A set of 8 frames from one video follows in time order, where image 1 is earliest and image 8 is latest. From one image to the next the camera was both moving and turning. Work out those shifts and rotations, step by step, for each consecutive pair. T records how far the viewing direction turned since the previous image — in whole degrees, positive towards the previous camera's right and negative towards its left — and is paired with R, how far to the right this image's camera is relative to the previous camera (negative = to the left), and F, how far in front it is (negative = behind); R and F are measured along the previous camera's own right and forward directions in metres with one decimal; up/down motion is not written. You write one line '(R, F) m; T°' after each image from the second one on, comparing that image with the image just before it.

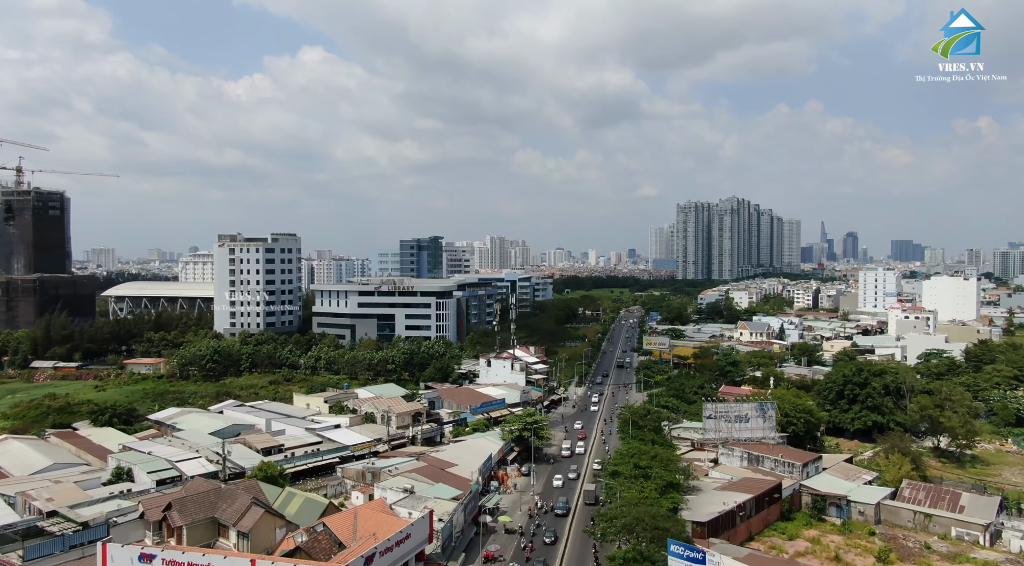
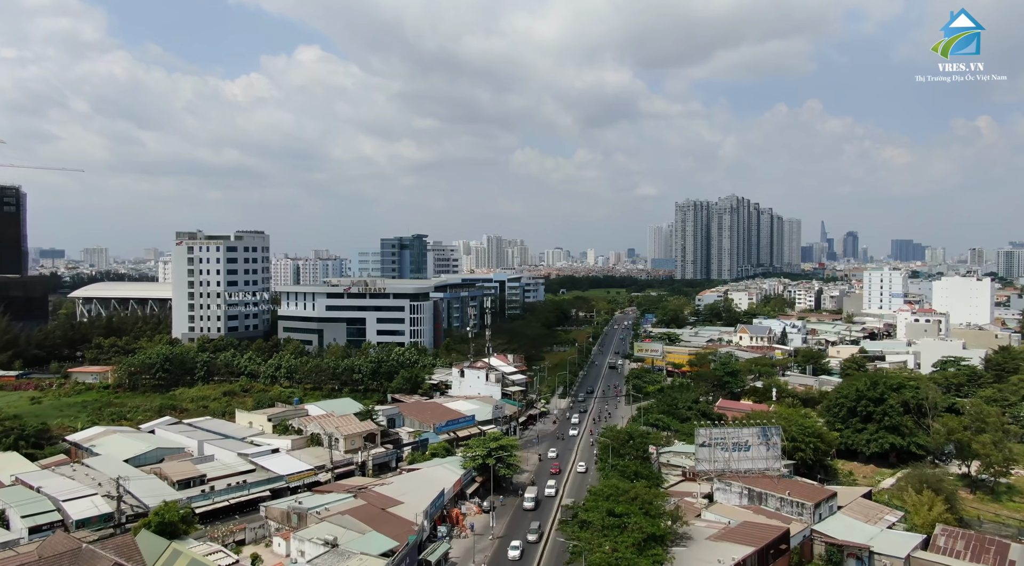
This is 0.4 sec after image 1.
(+1.8, +5.2) m; 0°
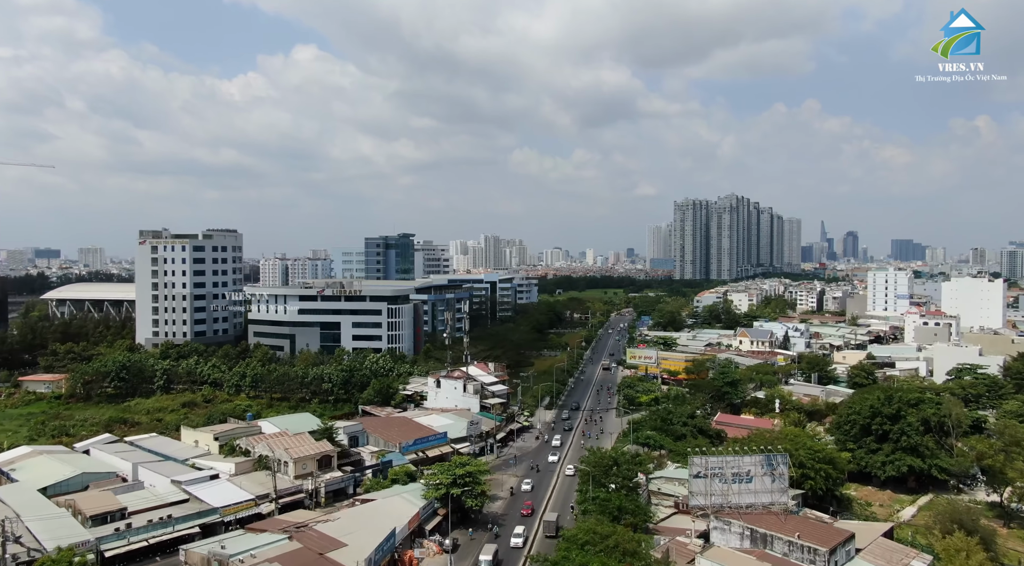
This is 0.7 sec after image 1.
(+1.3, +4.0) m; 0°
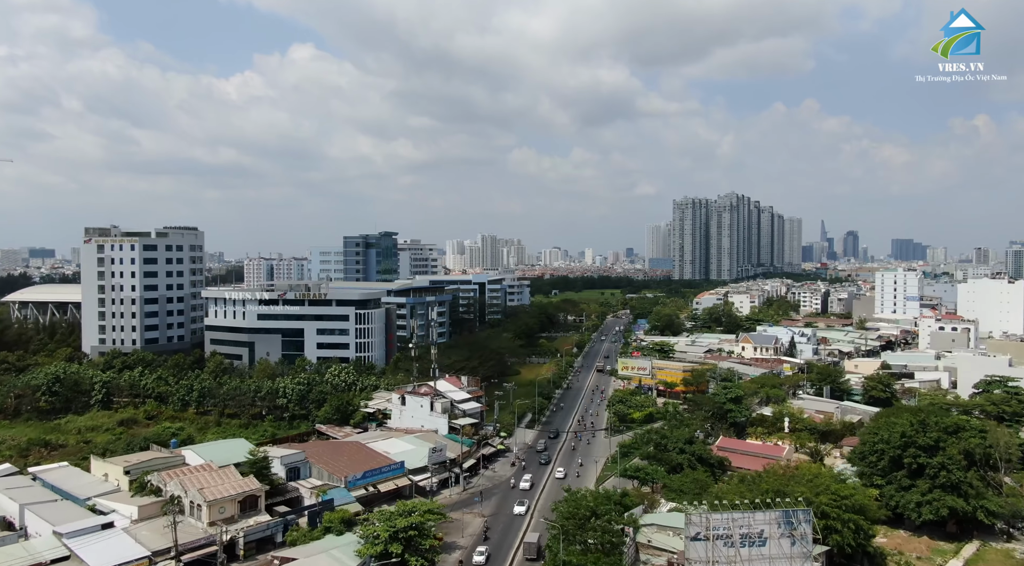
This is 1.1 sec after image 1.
(+1.5, +5.4) m; 0°
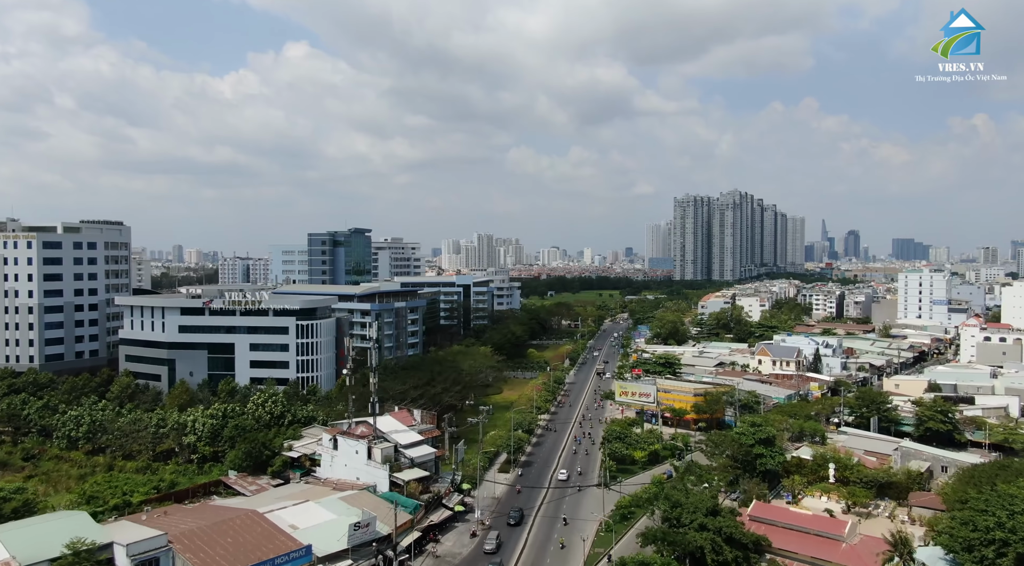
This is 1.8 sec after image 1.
(+1.6, +9.4) m; 0°
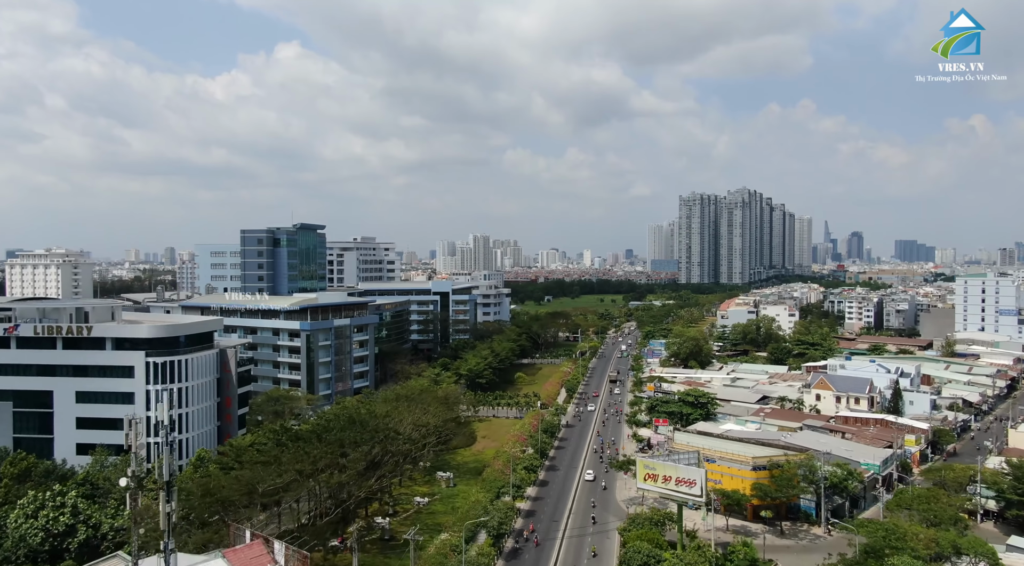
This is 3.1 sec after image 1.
(+1.5, +15.2) m; 0°
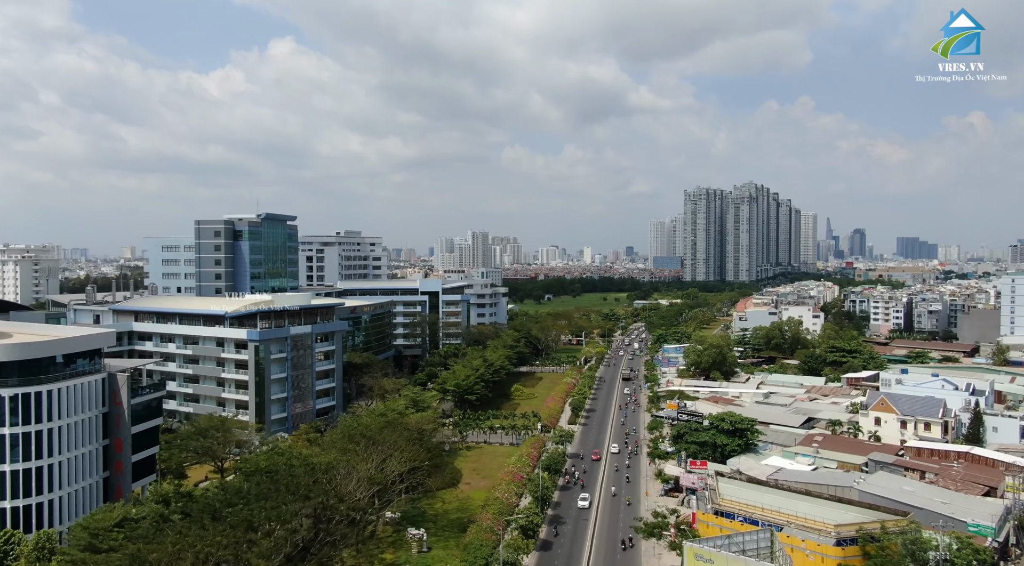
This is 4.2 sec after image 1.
(+0.3, +8.3) m; 0°
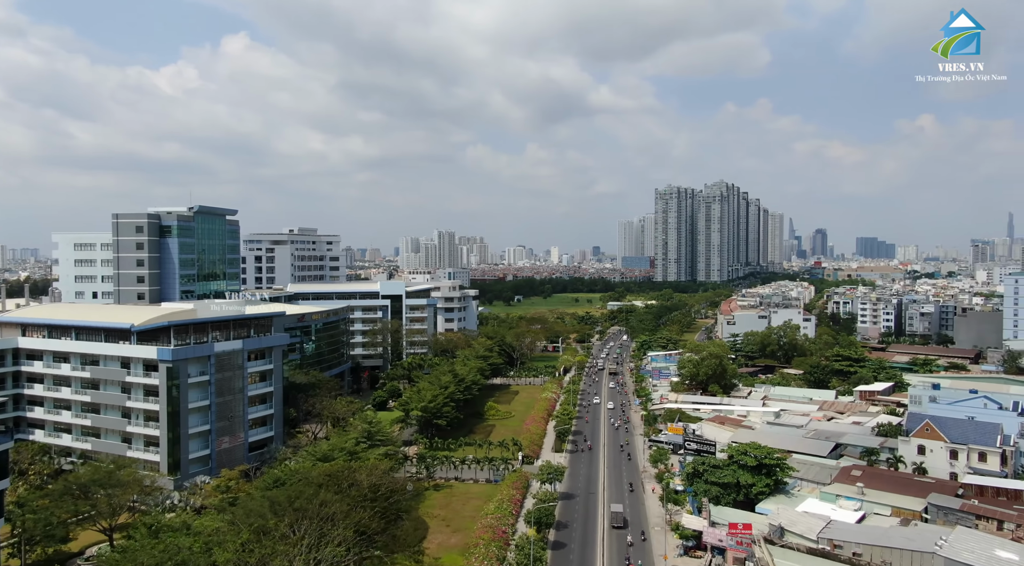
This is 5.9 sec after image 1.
(-0.5, +6.9) m; +3°
